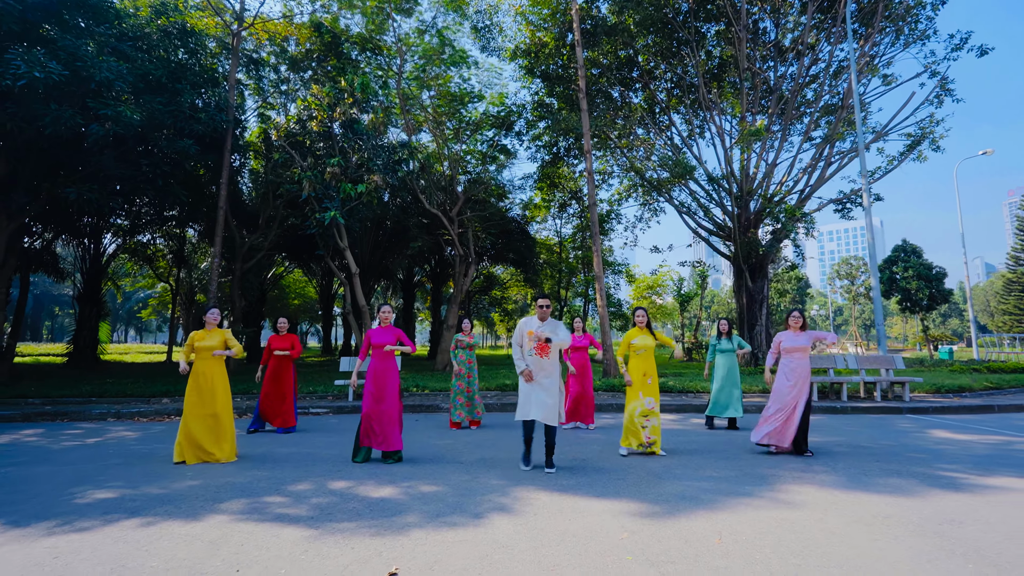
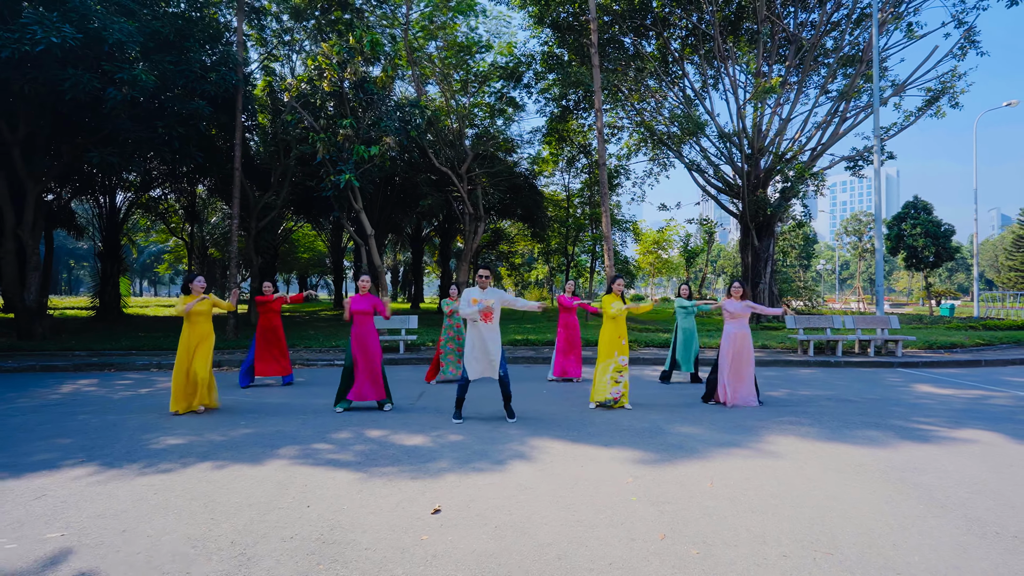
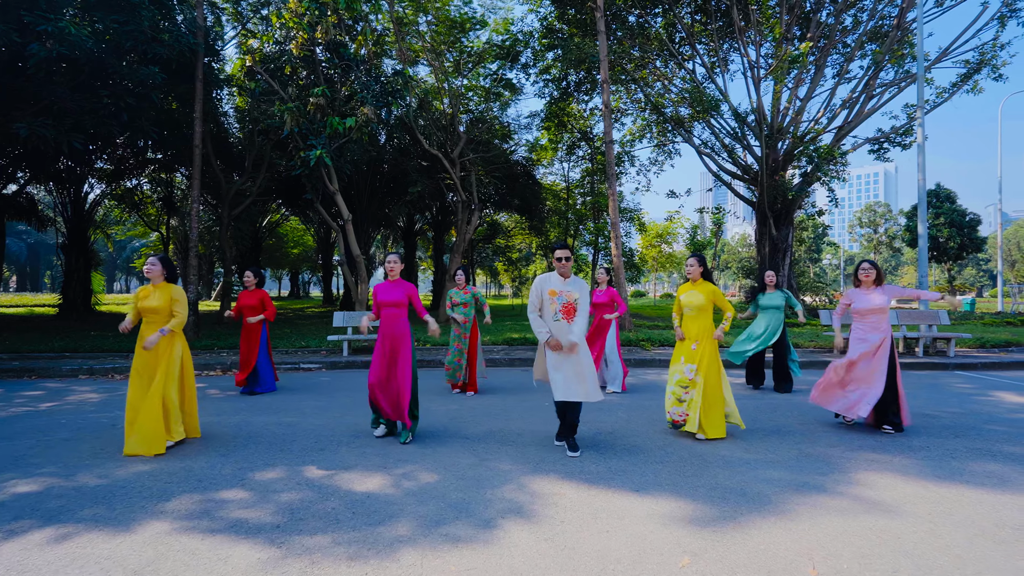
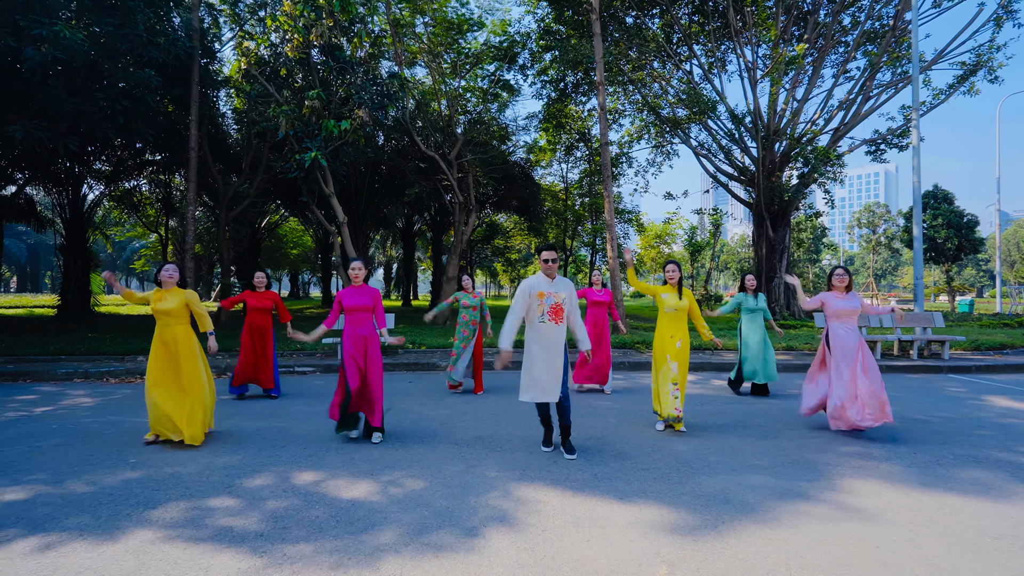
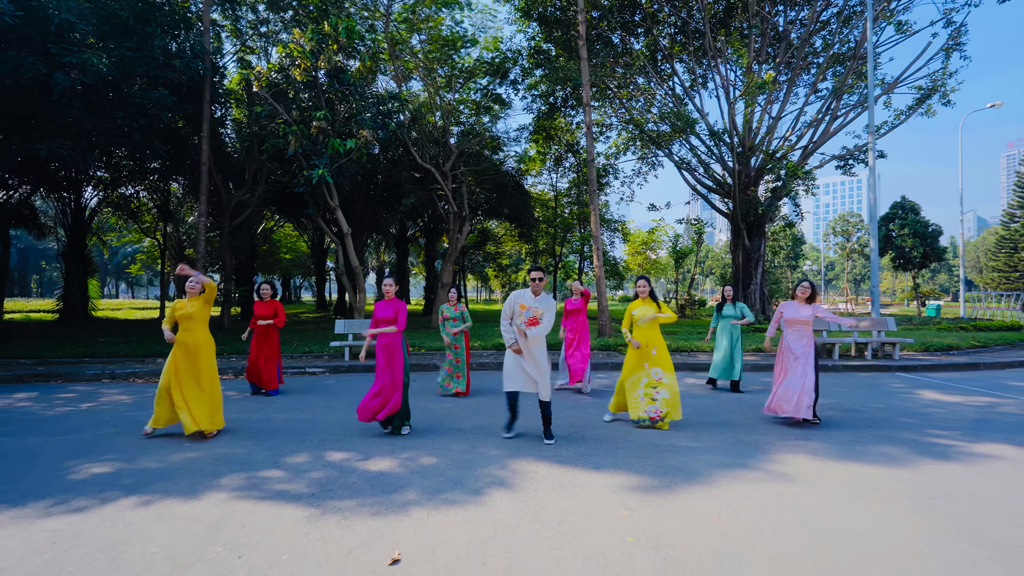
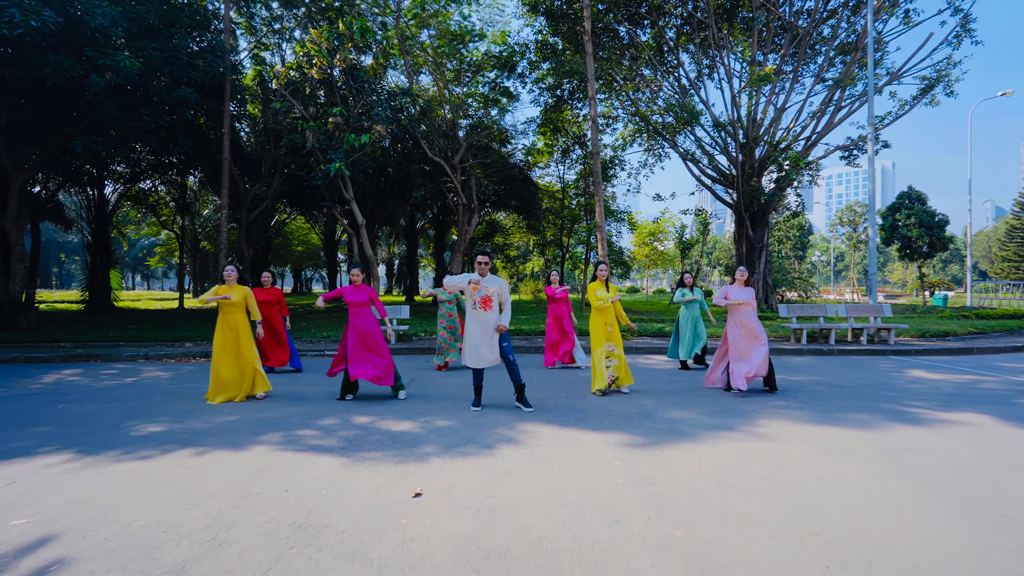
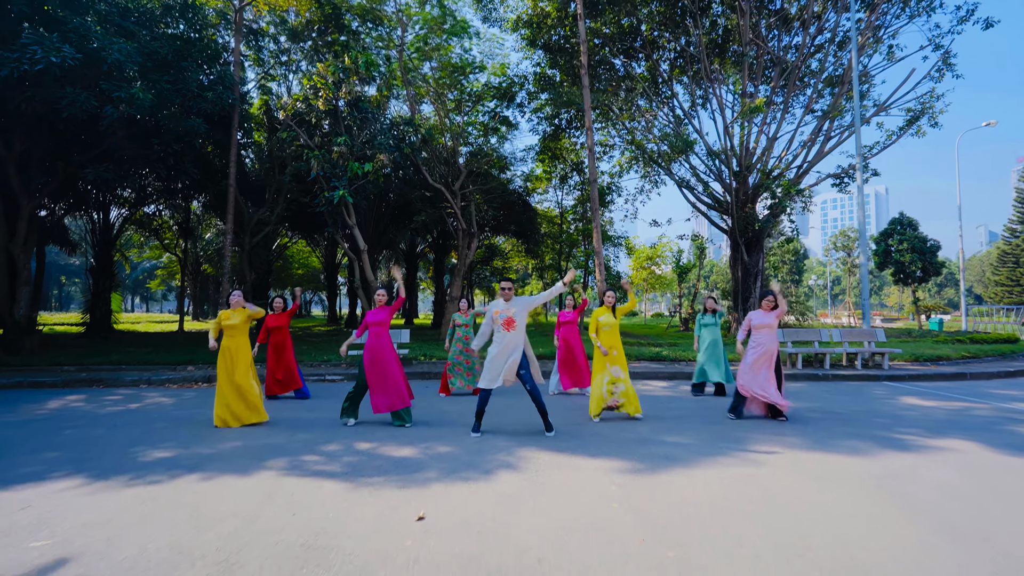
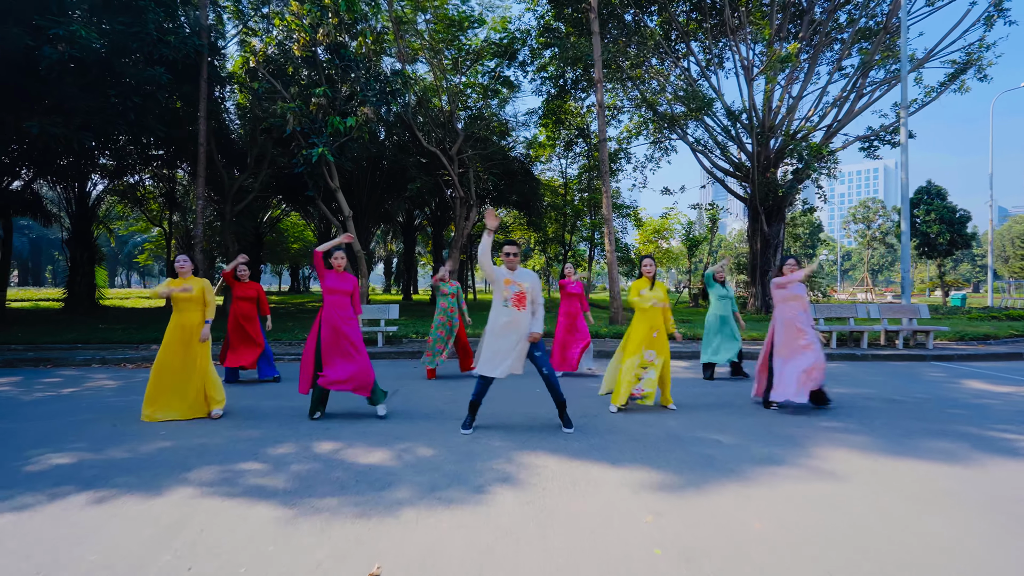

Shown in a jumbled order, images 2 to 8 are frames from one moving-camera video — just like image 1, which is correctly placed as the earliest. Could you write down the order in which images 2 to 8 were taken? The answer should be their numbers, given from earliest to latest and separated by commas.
7, 6, 8, 4, 2, 3, 5
